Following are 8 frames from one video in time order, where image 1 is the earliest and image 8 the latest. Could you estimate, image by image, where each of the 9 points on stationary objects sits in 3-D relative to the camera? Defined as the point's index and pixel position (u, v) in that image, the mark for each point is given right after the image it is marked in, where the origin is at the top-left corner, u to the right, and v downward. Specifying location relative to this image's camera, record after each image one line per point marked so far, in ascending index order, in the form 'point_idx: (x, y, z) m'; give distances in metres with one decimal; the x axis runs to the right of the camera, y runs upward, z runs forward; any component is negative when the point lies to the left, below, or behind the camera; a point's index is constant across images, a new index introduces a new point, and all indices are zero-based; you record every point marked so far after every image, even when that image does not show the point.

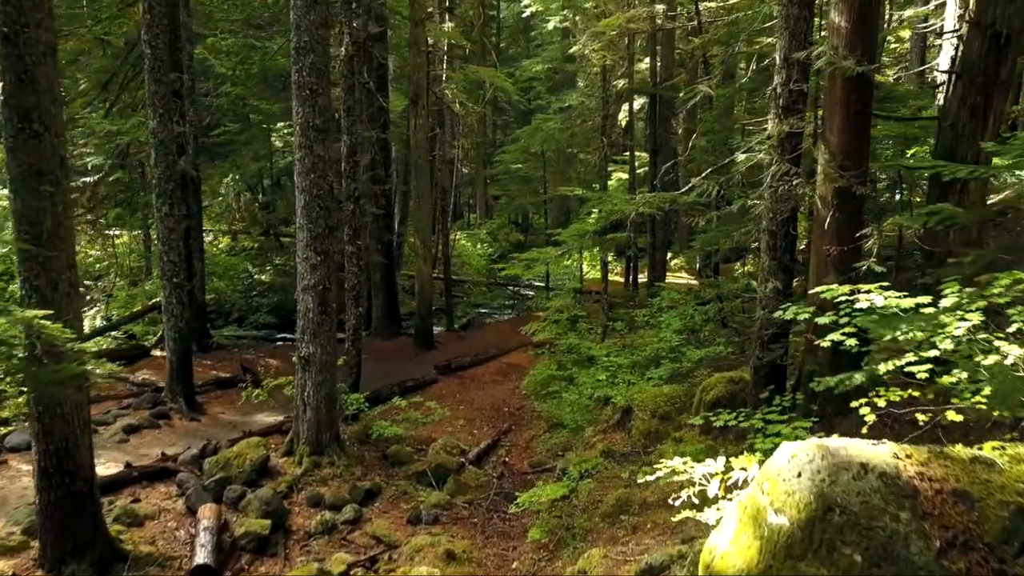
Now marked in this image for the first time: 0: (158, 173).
0: (-6.0, +1.9, +10.4) m
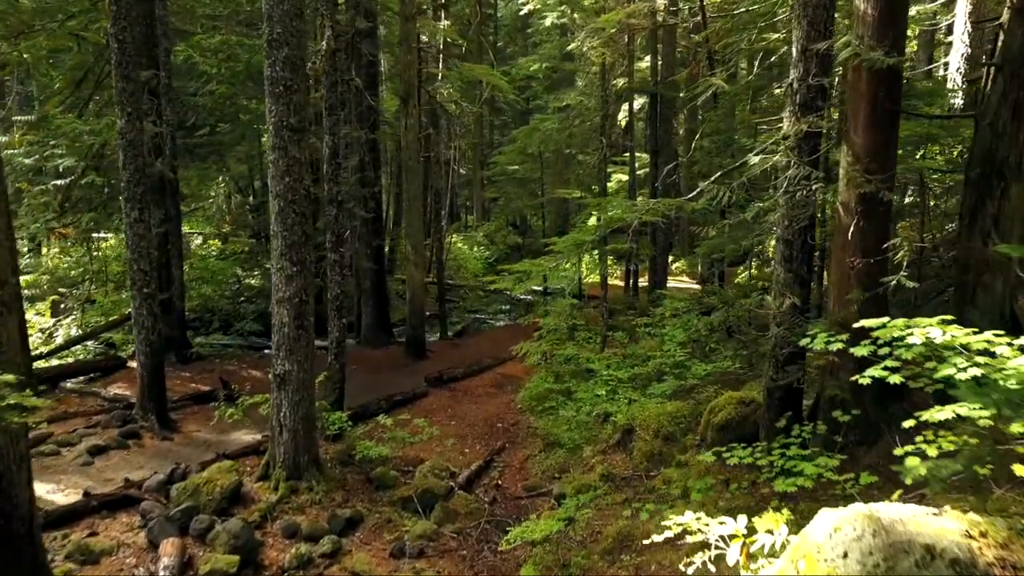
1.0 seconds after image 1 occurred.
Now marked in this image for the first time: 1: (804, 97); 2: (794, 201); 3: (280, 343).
0: (-6.1, +1.8, +9.7) m
1: (+3.0, +2.0, +6.4) m
2: (+2.9, +0.9, +6.4) m
3: (-3.1, -0.7, +8.2) m
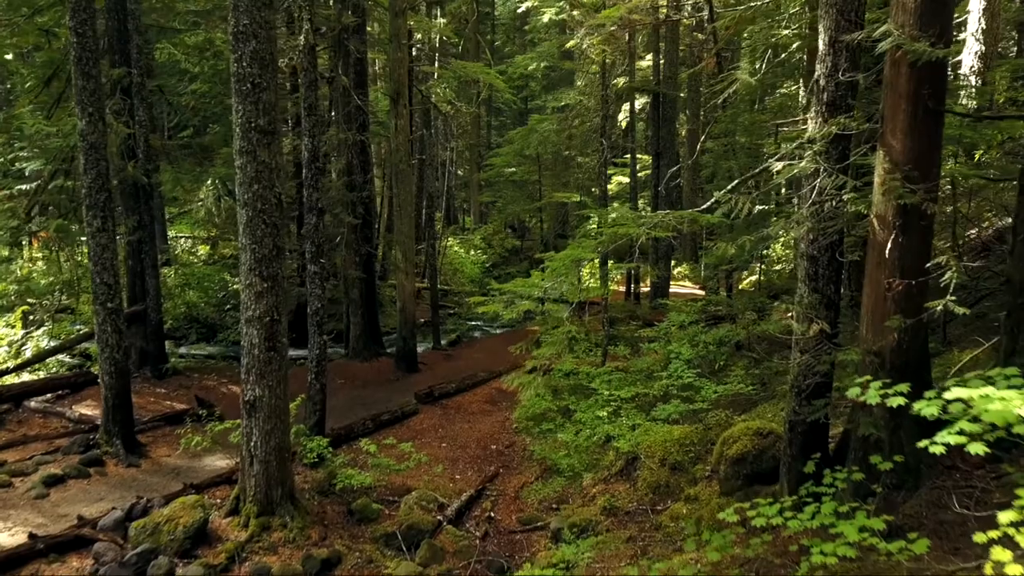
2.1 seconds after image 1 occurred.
0: (-6.2, +1.6, +9.0) m
1: (+2.9, +1.8, +5.7) m
2: (+2.8, +0.7, +5.6) m
3: (-3.2, -1.0, +7.5) m
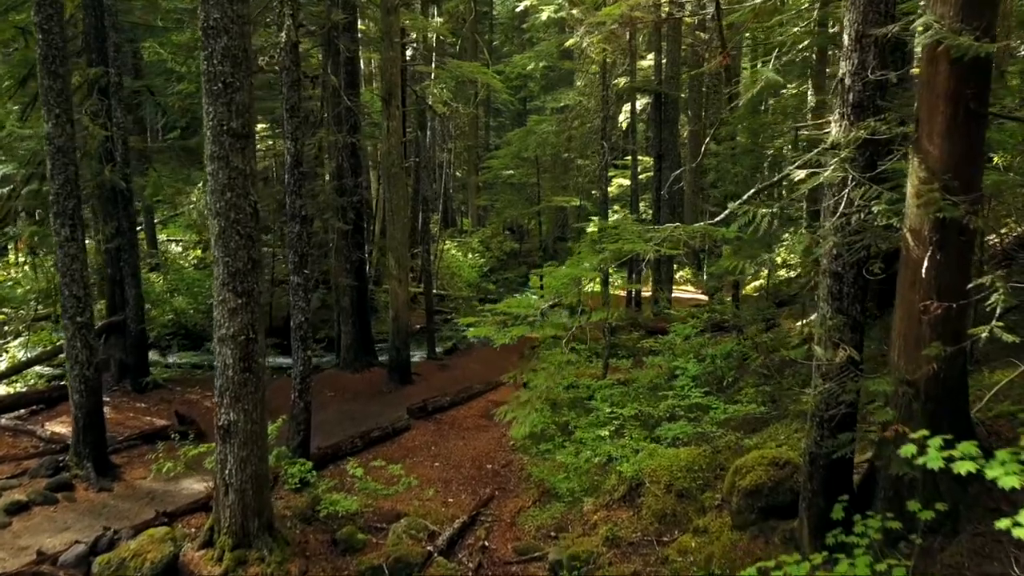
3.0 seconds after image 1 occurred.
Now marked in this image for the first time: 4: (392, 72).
0: (-6.2, +1.4, +8.4) m
1: (+2.9, +1.6, +5.1) m
2: (+2.8, +0.5, +5.1) m
3: (-3.2, -1.1, +6.9) m
4: (-2.6, +4.7, +13.5) m
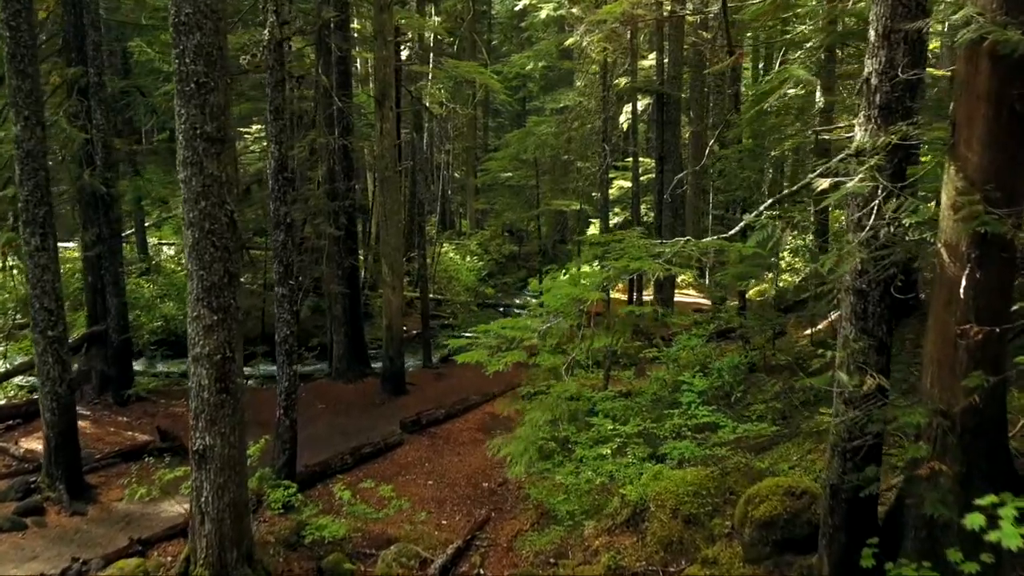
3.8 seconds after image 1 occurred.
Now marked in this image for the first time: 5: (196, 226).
0: (-6.3, +1.2, +8.0) m
1: (+2.8, +1.4, +4.7) m
2: (+2.7, +0.3, +4.6) m
3: (-3.3, -1.3, +6.4) m
4: (-2.7, +4.6, +13.1) m
5: (-3.2, +0.6, +6.2) m
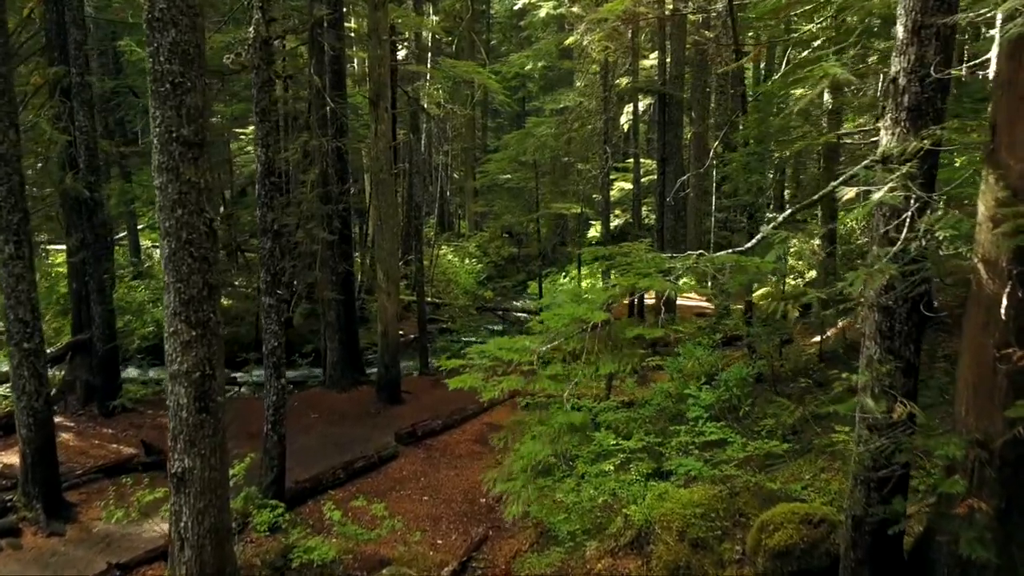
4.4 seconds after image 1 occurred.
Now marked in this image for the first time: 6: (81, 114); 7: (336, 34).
0: (-6.3, +1.1, +7.6) m
1: (+2.8, +1.3, +4.3) m
2: (+2.7, +0.2, +4.2) m
3: (-3.3, -1.4, +6.1) m
4: (-2.7, +4.4, +12.7) m
5: (-3.2, +0.5, +5.8) m
6: (-7.2, +2.9, +10.4) m
7: (-3.5, +5.1, +12.4) m
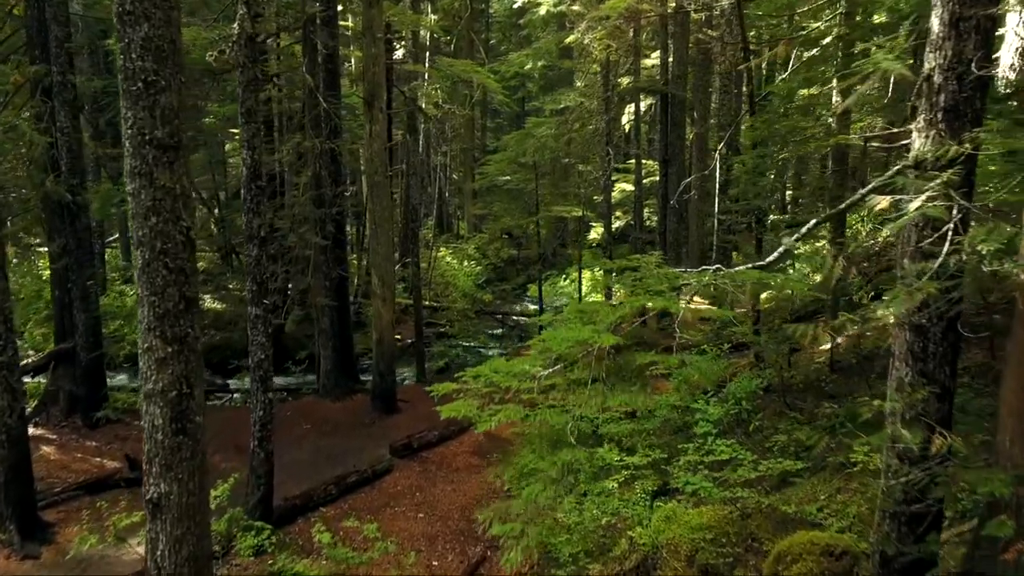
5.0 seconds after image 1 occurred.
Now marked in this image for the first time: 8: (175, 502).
0: (-6.3, +1.0, +7.2) m
1: (+2.8, +1.2, +3.9) m
2: (+2.7, +0.1, +3.8) m
3: (-3.3, -1.5, +5.7) m
4: (-2.7, +4.3, +12.3) m
5: (-3.2, +0.4, +5.4) m
6: (-7.2, +2.8, +10.0) m
7: (-3.6, +5.0, +12.0) m
8: (-3.1, -2.0, +5.8) m
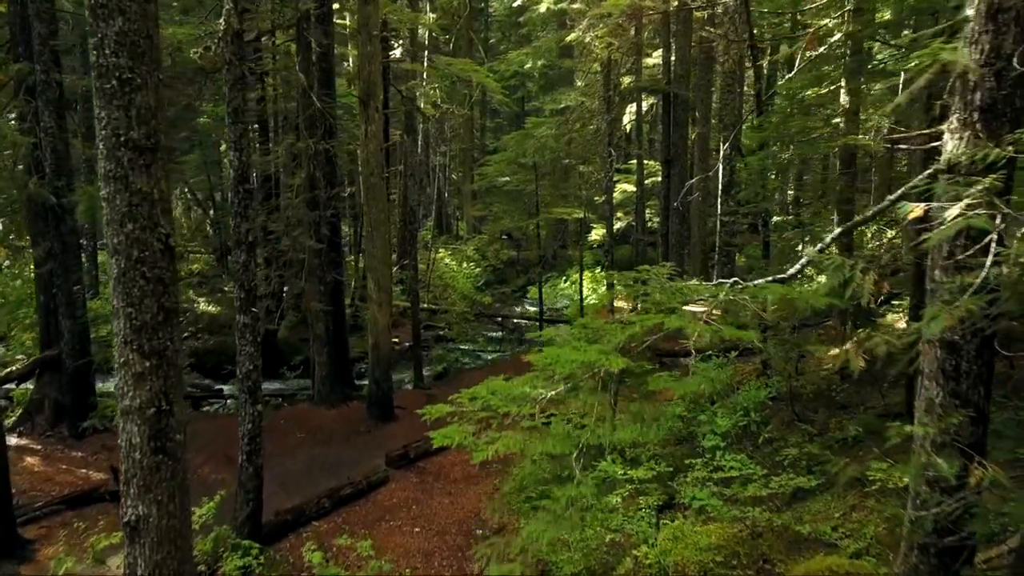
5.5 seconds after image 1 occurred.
0: (-6.3, +0.9, +6.9) m
1: (+2.8, +1.1, +3.6) m
2: (+2.7, 0.0, +3.5) m
3: (-3.3, -1.6, +5.3) m
4: (-2.7, +4.2, +12.0) m
5: (-3.2, +0.3, +5.1) m
6: (-7.2, +2.7, +9.6) m
7: (-3.6, +4.9, +11.7) m
8: (-3.2, -2.1, +5.4) m
